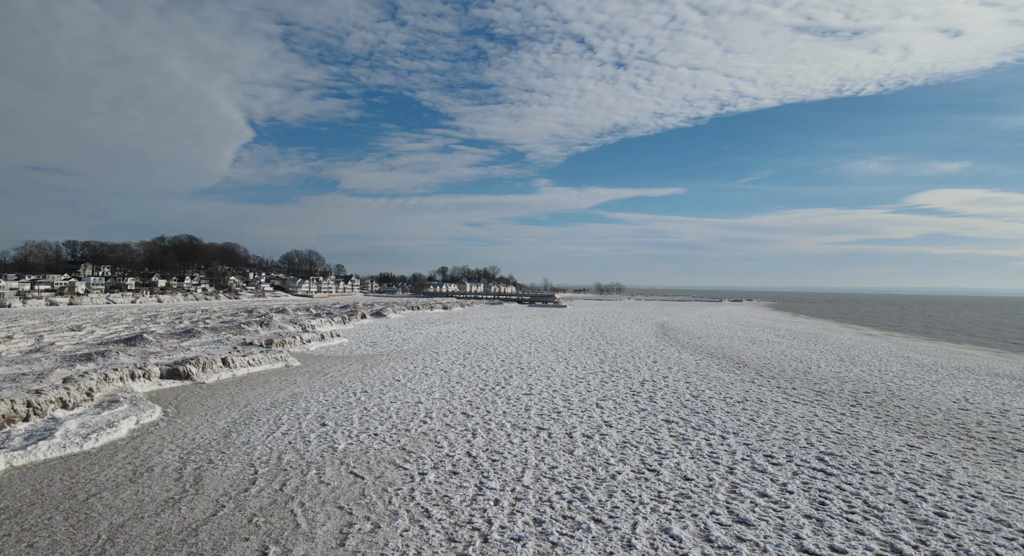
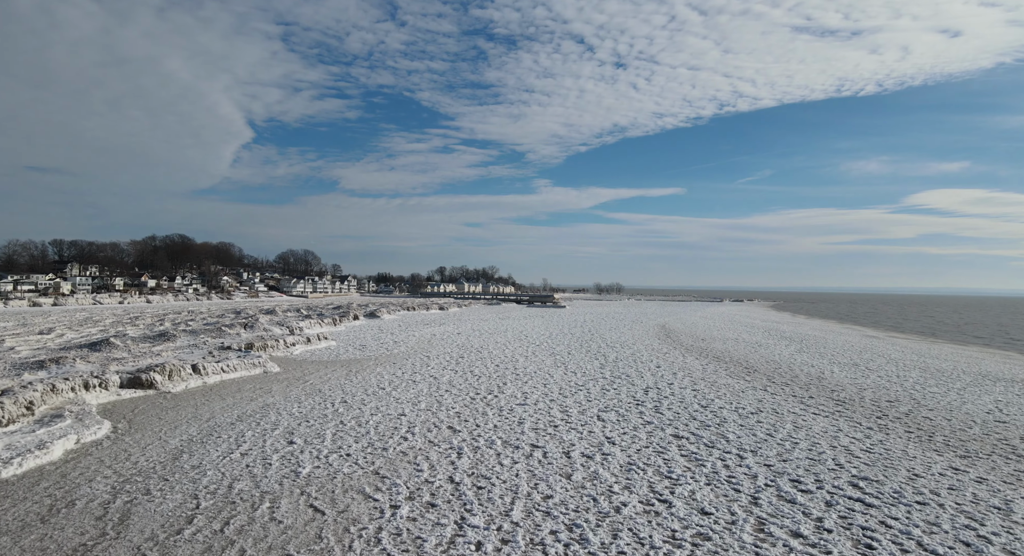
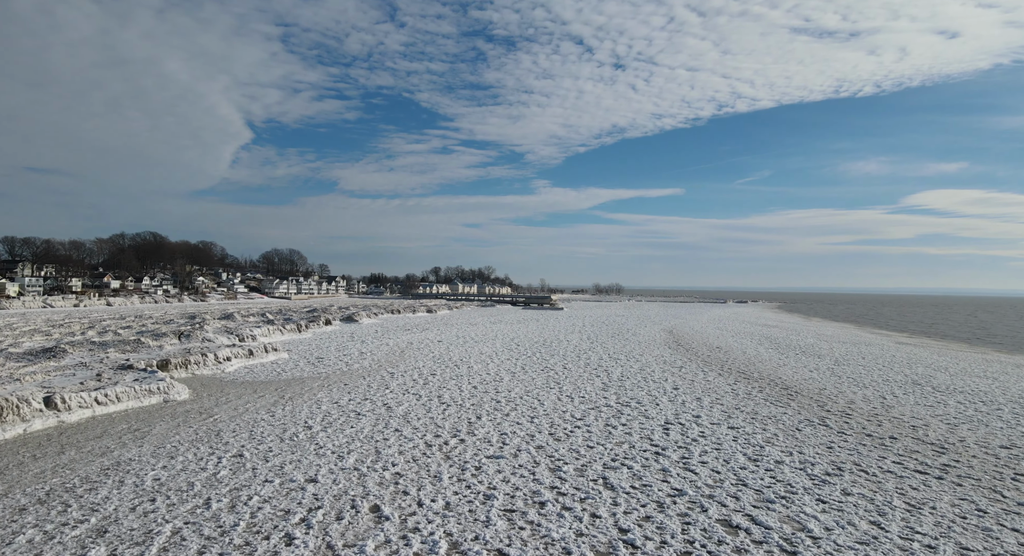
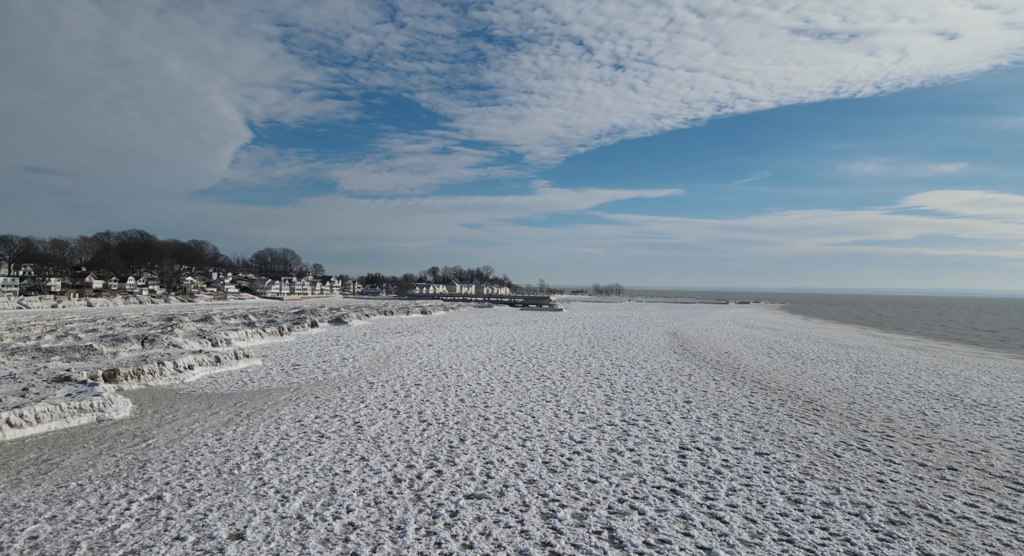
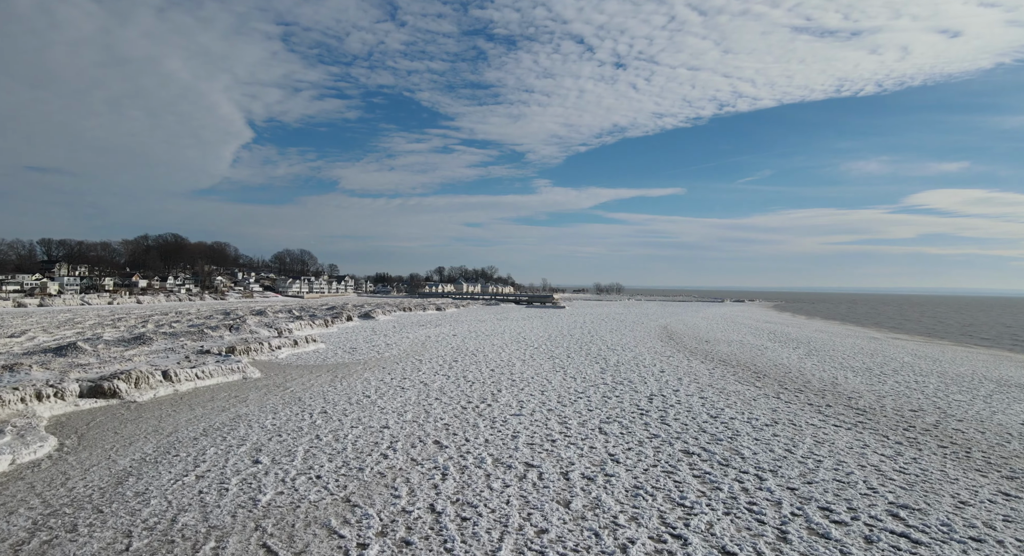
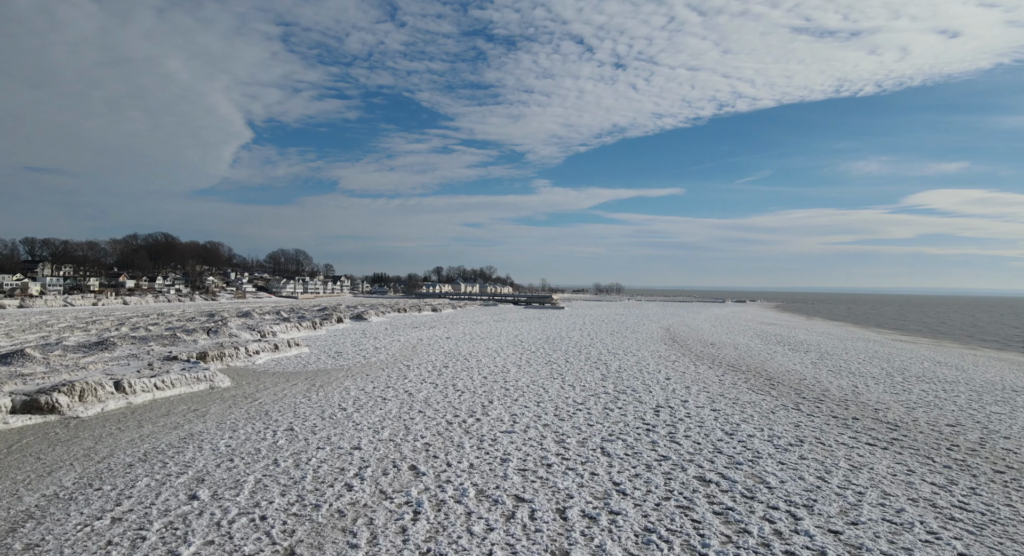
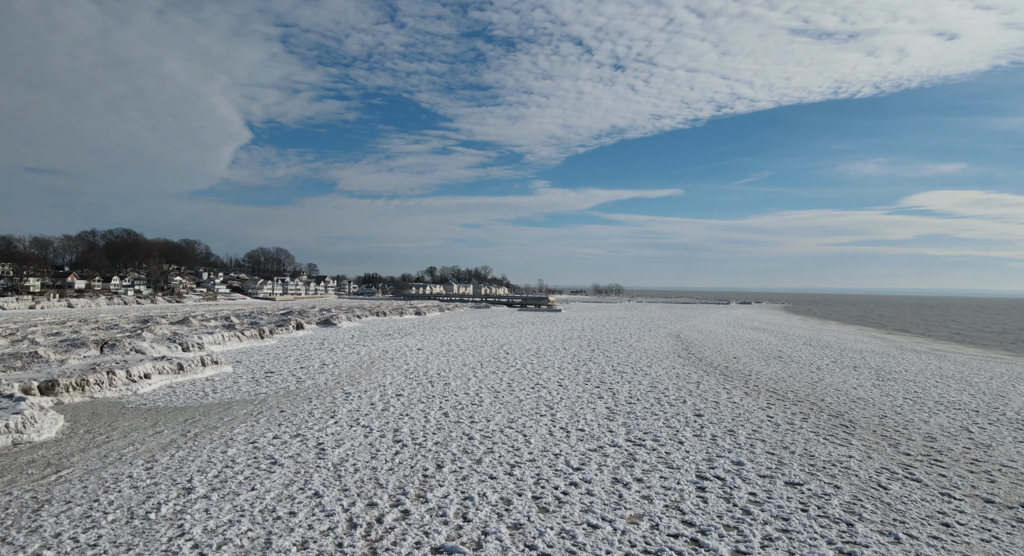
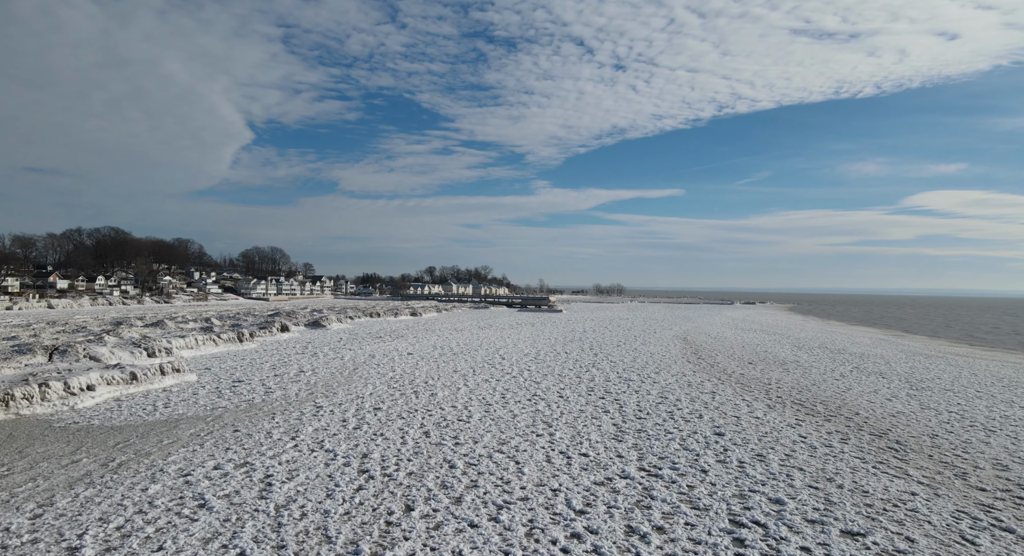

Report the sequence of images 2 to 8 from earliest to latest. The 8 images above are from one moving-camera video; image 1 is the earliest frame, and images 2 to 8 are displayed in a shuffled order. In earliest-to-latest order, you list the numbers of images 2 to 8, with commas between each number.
2, 5, 6, 3, 4, 7, 8
